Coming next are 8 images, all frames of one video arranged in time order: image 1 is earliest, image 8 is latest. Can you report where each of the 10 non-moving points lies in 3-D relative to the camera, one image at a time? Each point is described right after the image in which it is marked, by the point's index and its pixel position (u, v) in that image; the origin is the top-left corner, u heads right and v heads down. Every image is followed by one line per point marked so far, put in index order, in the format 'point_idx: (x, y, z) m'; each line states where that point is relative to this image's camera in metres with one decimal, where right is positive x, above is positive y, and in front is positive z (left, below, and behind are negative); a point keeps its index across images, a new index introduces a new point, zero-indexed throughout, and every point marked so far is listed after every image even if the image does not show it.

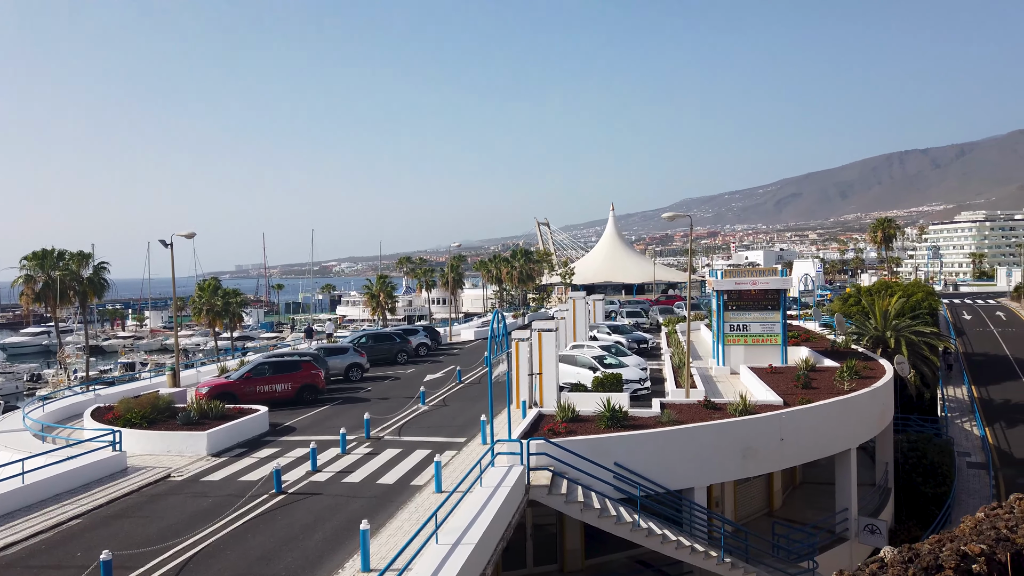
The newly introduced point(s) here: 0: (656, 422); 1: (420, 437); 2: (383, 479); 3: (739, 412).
0: (+3.2, -2.9, +16.6) m
1: (-2.1, -3.4, +17.1) m
2: (-2.4, -3.5, +13.8) m
3: (+5.1, -2.8, +17.0) m
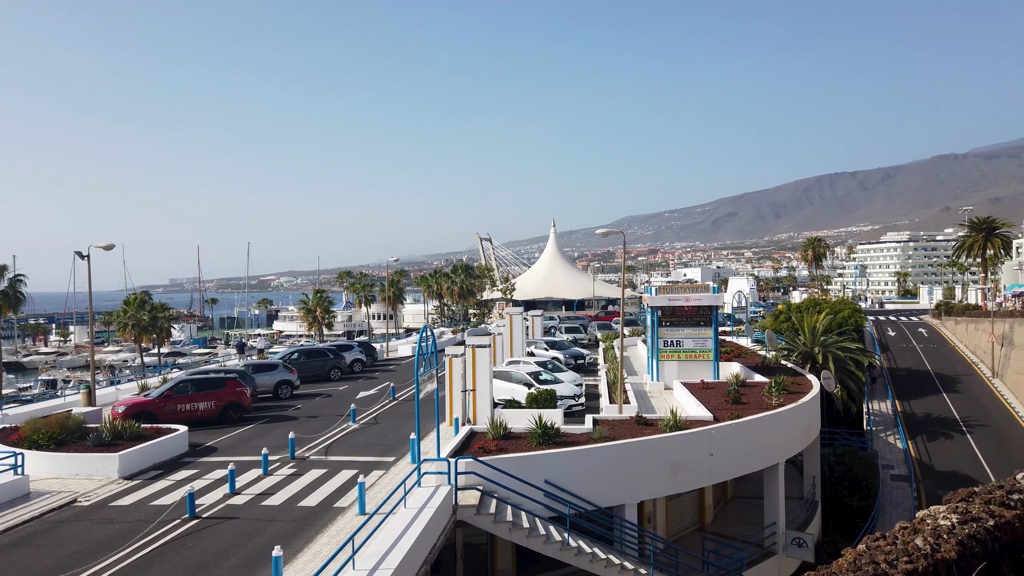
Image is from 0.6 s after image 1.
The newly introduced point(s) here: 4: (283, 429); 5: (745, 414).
0: (+1.6, -3.3, +16.5) m
1: (-3.6, -3.7, +16.5) m
2: (-3.7, -3.7, +13.3) m
3: (+3.5, -3.1, +17.0) m
4: (-6.0, -3.7, +19.7) m
5: (+5.9, -3.2, +19.3) m
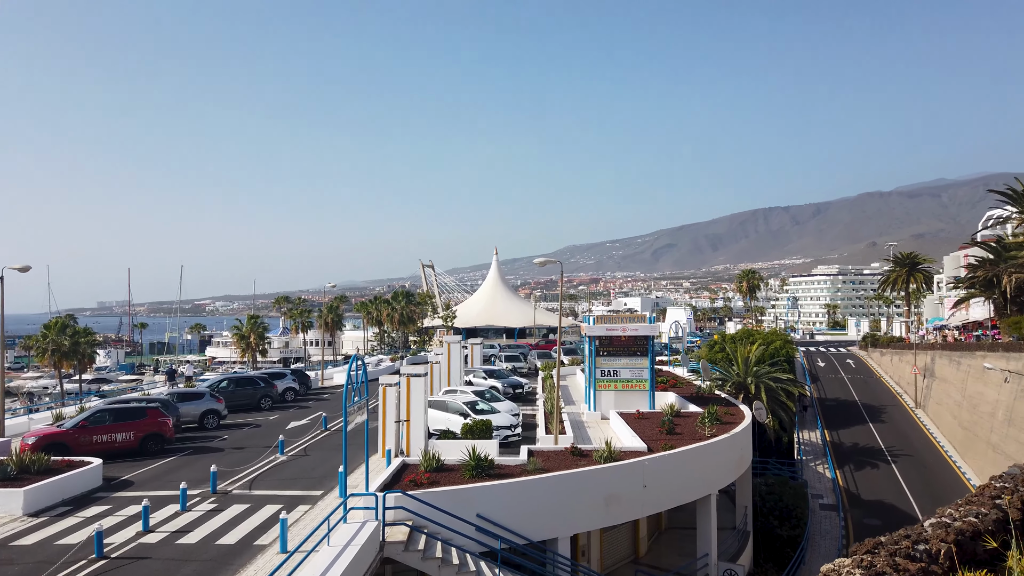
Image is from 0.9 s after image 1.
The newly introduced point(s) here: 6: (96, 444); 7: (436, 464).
0: (+0.2, -3.9, +16.3) m
1: (-5.1, -4.3, +15.9) m
2: (-4.8, -4.2, +12.6) m
3: (+2.1, -3.8, +16.9) m
4: (-7.7, -4.3, +18.9) m
5: (+4.2, -4.0, +19.4) m
6: (-10.7, -4.0, +19.5) m
7: (-1.6, -3.7, +16.0) m
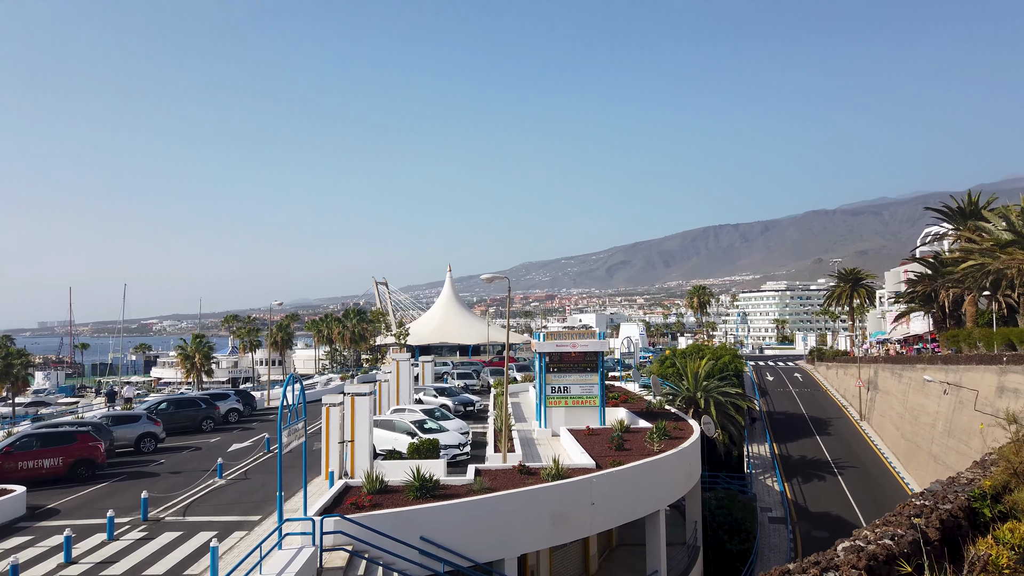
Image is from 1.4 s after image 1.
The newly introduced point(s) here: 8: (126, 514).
0: (-0.9, -4.3, +16.0) m
1: (-6.2, -4.6, +15.3) m
2: (-5.8, -4.5, +12.0) m
3: (+0.9, -4.2, +16.7) m
4: (-8.9, -4.8, +18.1) m
5: (+2.9, -4.4, +19.3) m
6: (-12.0, -4.5, +18.5) m
7: (-2.7, -4.1, +15.6) m
8: (-8.0, -4.7, +15.6) m
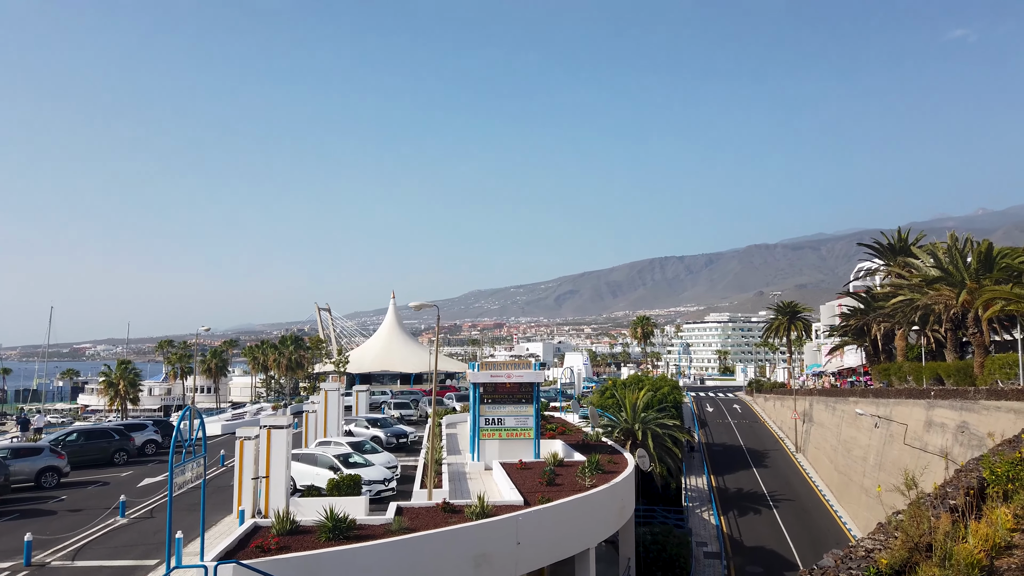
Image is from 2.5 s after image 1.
0: (-2.5, -4.8, +15.1) m
1: (-7.7, -5.1, +14.0) m
2: (-7.1, -4.8, +10.8) m
3: (-0.8, -4.8, +16.0) m
4: (-10.7, -5.3, +16.7) m
5: (+1.1, -5.2, +18.7) m
6: (-13.7, -5.0, +16.9) m
7: (-4.3, -4.6, +14.6) m
8: (-9.5, -5.1, +14.3) m
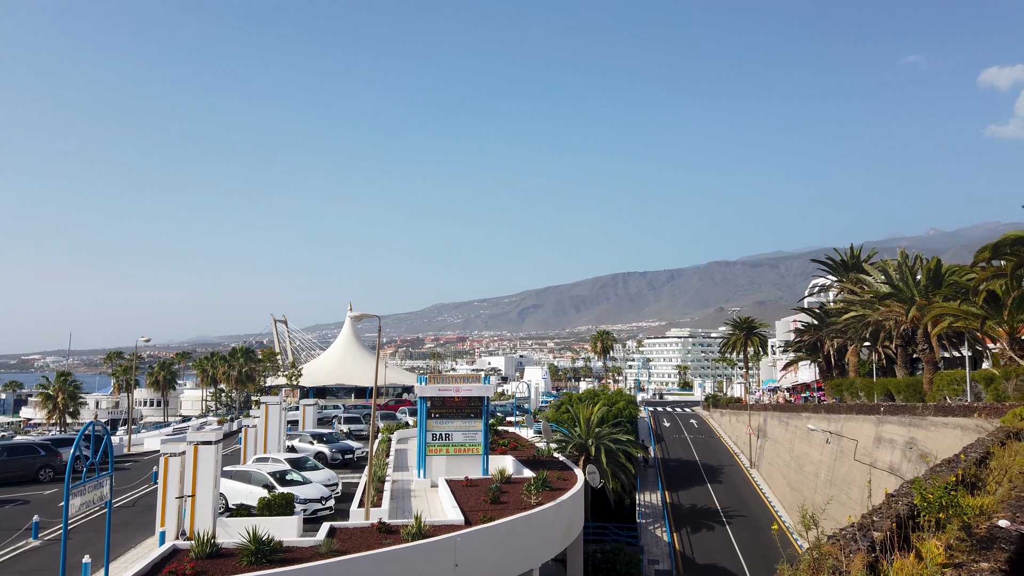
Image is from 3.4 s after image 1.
0: (-3.7, -5.0, +14.3) m
1: (-8.9, -5.2, +12.9) m
2: (-8.1, -4.8, +9.8) m
3: (-2.0, -5.0, +15.2) m
4: (-11.9, -5.4, +15.4) m
5: (-0.3, -5.4, +18.0) m
6: (-15.0, -5.0, +15.5) m
7: (-5.5, -4.7, +13.7) m
8: (-10.7, -5.2, +13.1) m
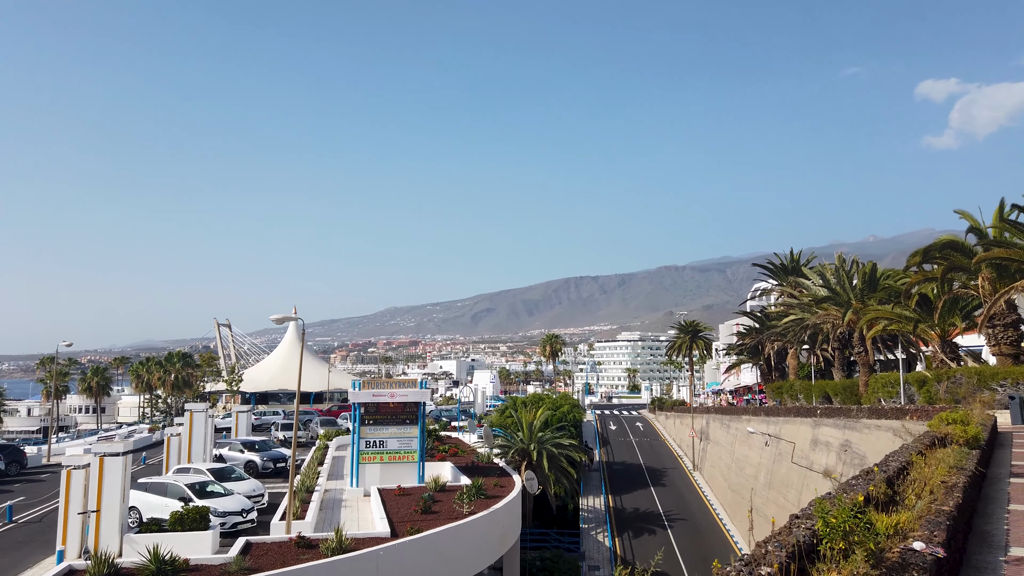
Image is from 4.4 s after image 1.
0: (-5.1, -5.0, +13.4) m
1: (-10.1, -5.2, +11.8) m
2: (-9.1, -4.8, +8.6) m
3: (-3.5, -5.0, +14.5) m
4: (-13.4, -5.4, +14.0) m
5: (-1.9, -5.5, +17.3) m
6: (-16.4, -5.0, +13.9) m
7: (-6.8, -4.7, +12.7) m
8: (-12.0, -5.1, +11.8) m
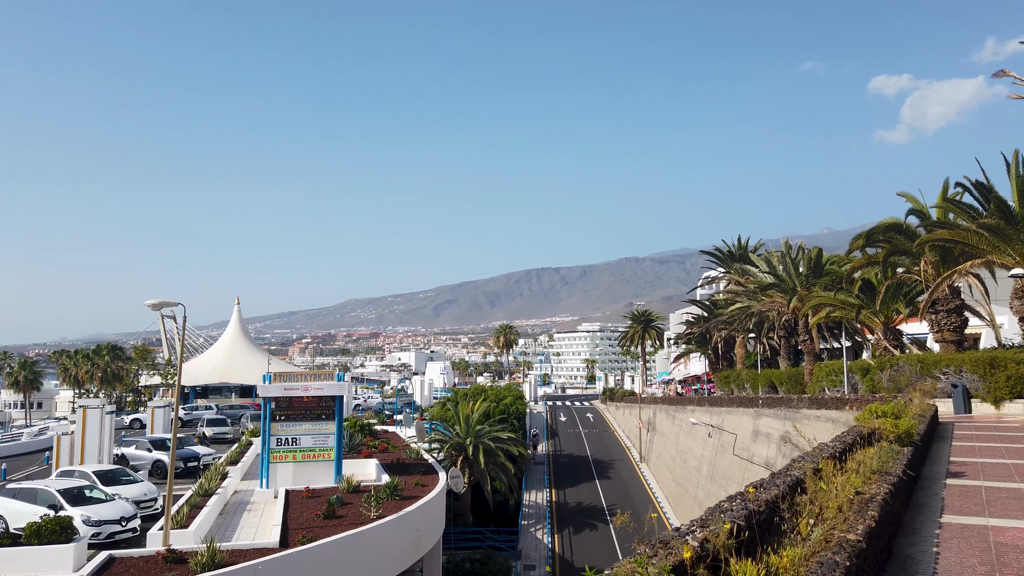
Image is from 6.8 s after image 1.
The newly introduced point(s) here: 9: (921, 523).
0: (-6.8, -4.7, +11.6) m
1: (-11.8, -4.9, +9.7) m
2: (-10.6, -4.6, +6.6) m
3: (-5.2, -4.7, +12.7) m
4: (-15.1, -5.1, +11.8) m
5: (-3.8, -5.1, +15.7) m
6: (-18.2, -4.7, +11.5) m
7: (-8.5, -4.4, +10.8) m
8: (-13.6, -4.9, +9.6) m
9: (+4.8, -2.7, +8.9) m
